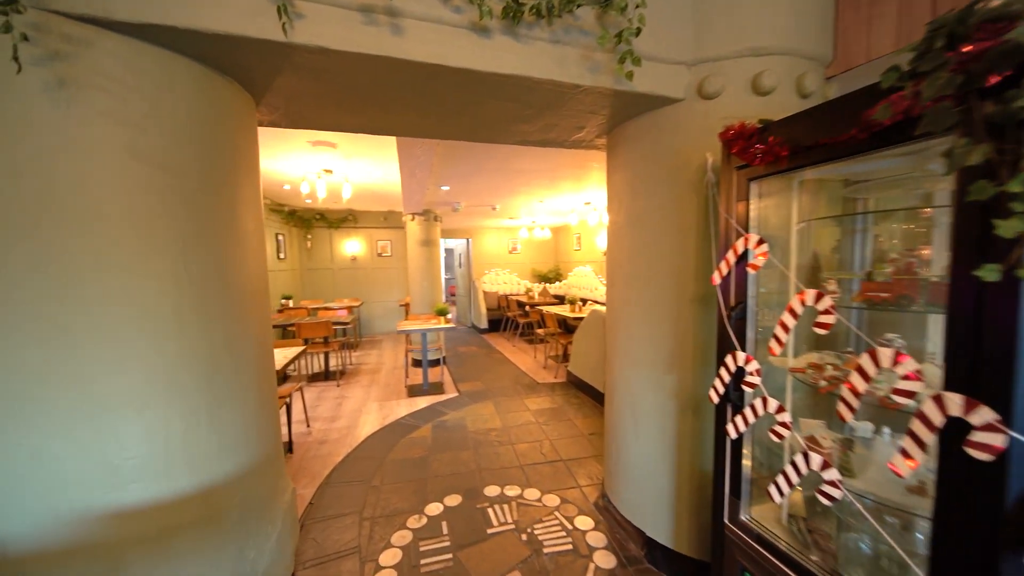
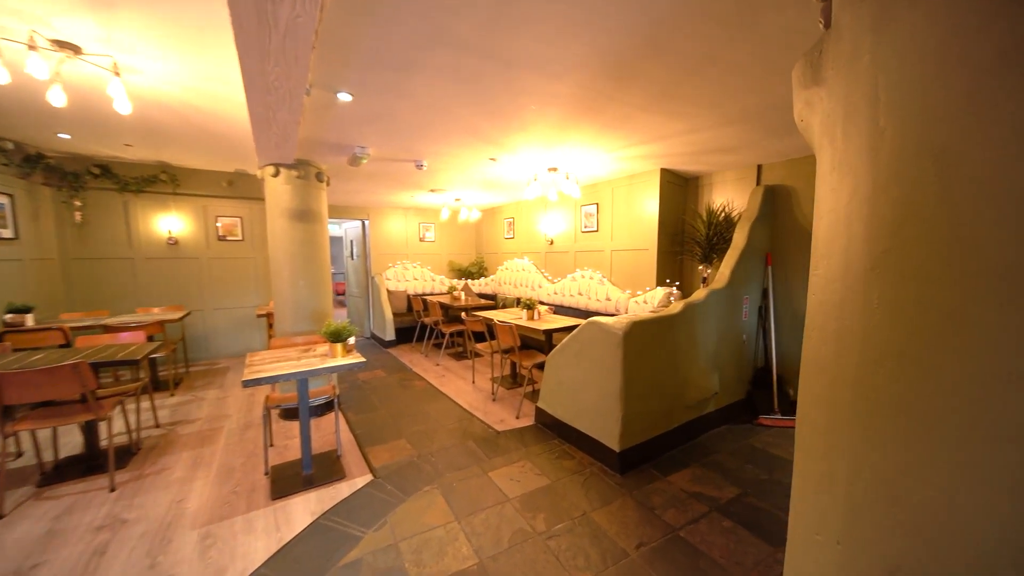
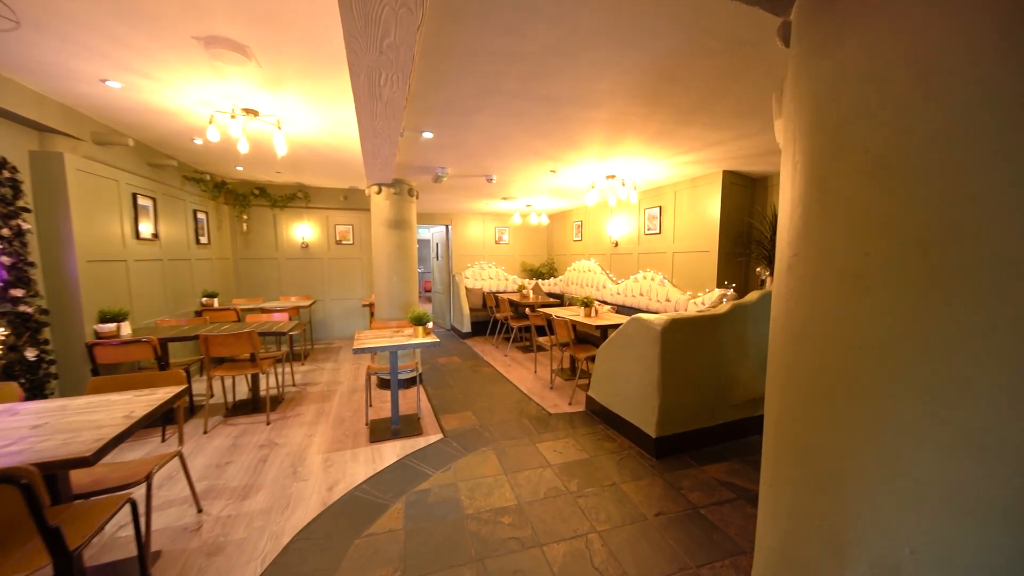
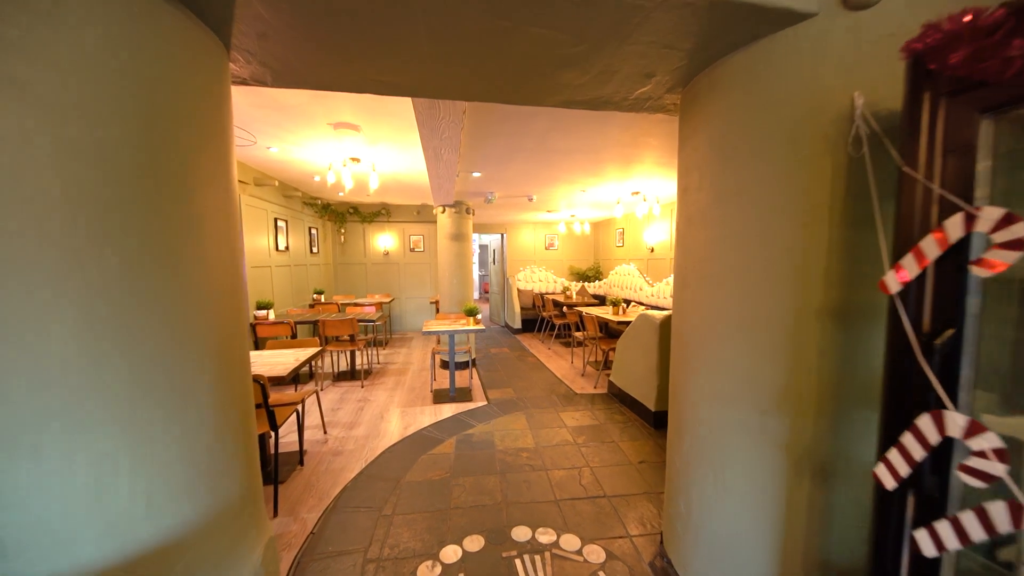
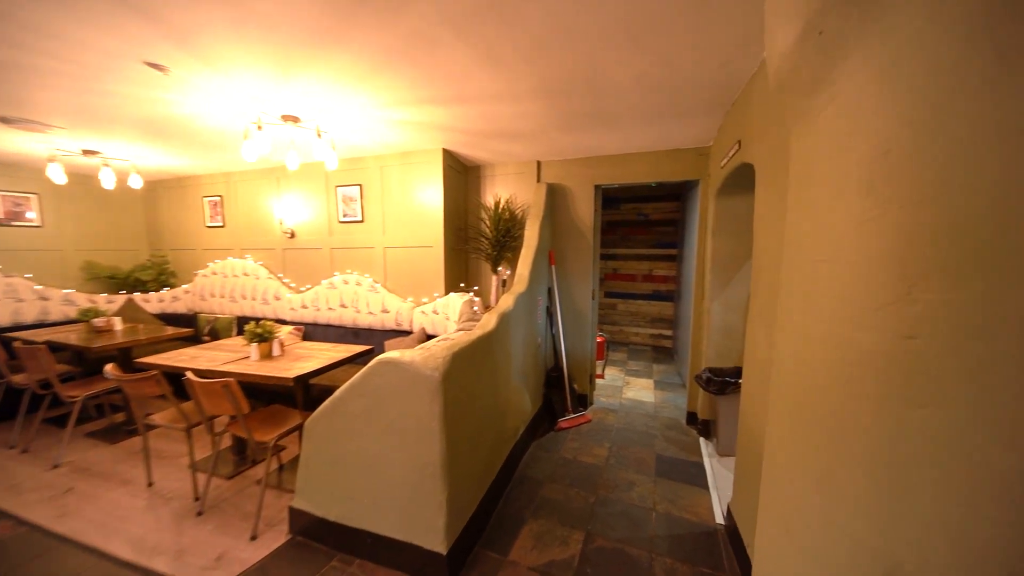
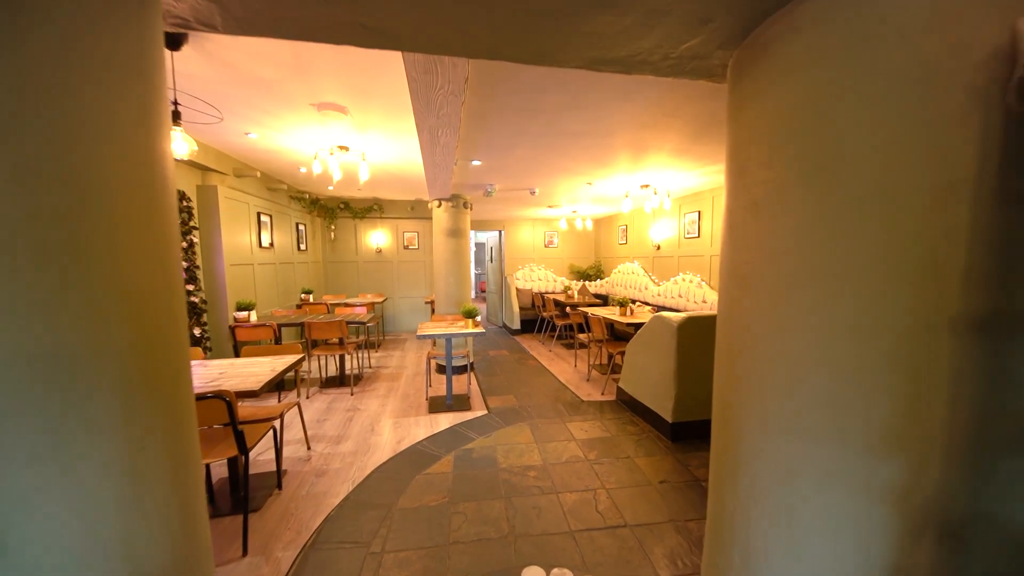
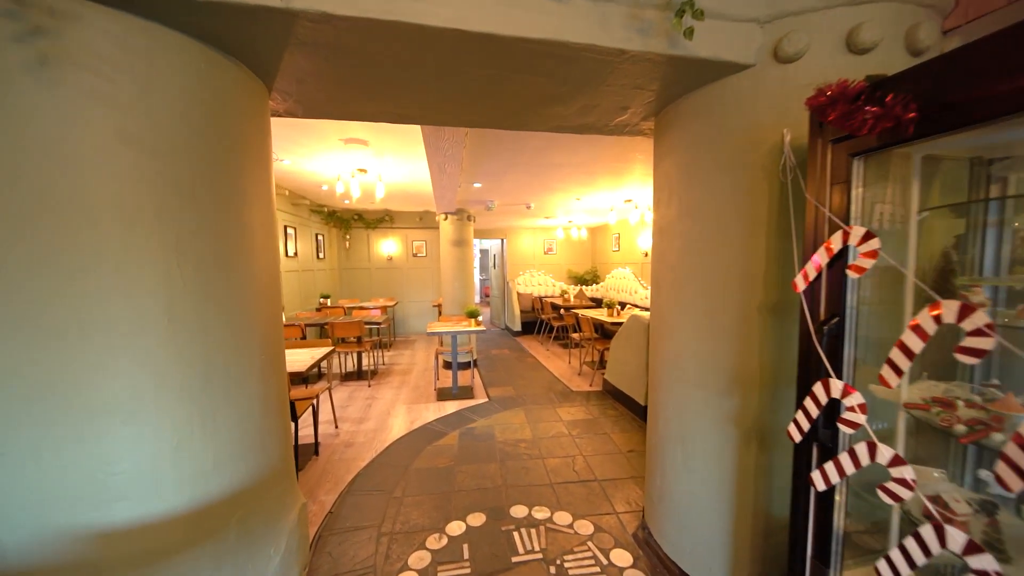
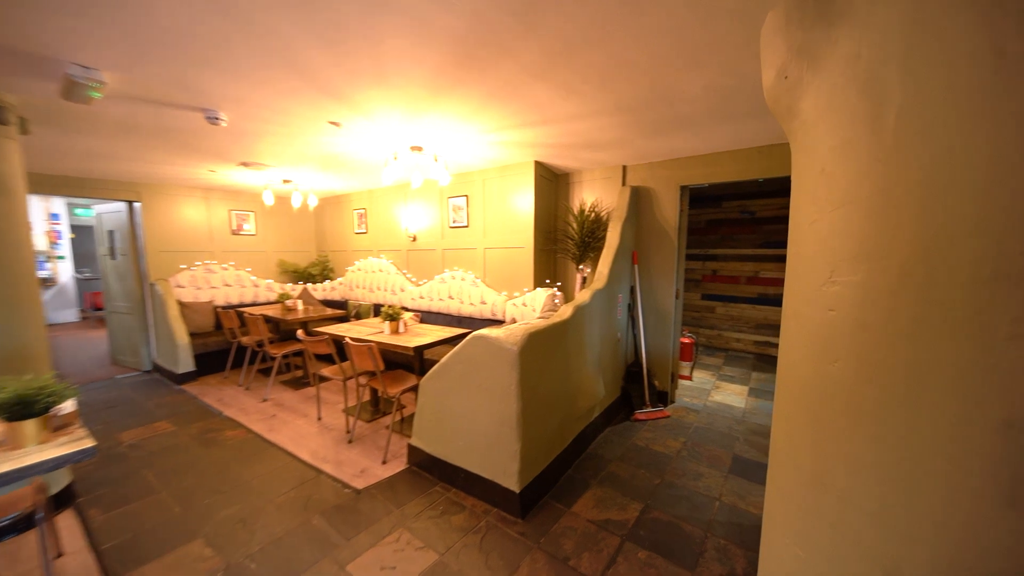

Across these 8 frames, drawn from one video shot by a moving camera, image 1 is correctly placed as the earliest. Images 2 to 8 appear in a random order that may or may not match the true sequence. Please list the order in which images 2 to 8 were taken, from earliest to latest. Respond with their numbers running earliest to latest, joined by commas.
7, 4, 6, 3, 2, 8, 5
